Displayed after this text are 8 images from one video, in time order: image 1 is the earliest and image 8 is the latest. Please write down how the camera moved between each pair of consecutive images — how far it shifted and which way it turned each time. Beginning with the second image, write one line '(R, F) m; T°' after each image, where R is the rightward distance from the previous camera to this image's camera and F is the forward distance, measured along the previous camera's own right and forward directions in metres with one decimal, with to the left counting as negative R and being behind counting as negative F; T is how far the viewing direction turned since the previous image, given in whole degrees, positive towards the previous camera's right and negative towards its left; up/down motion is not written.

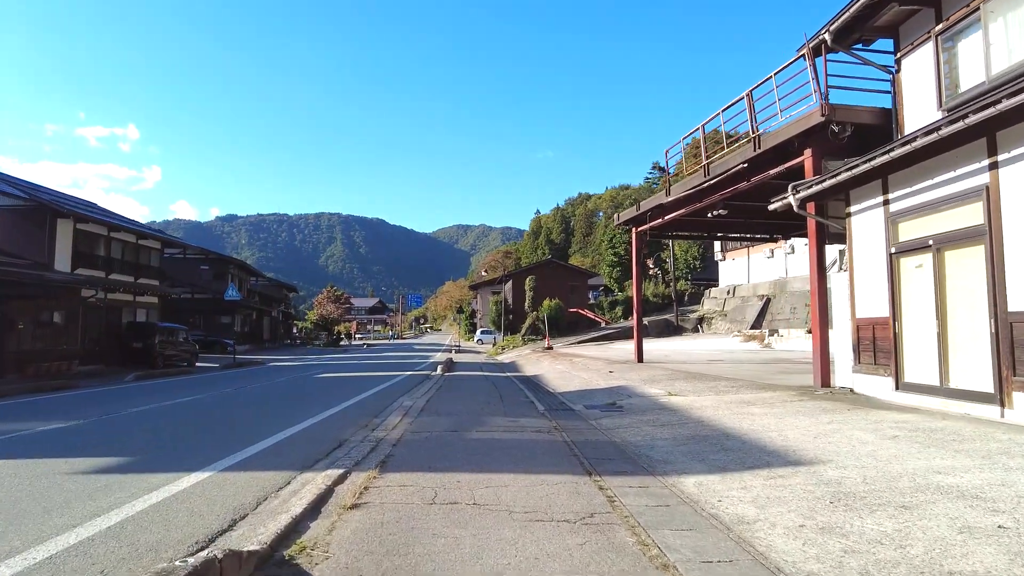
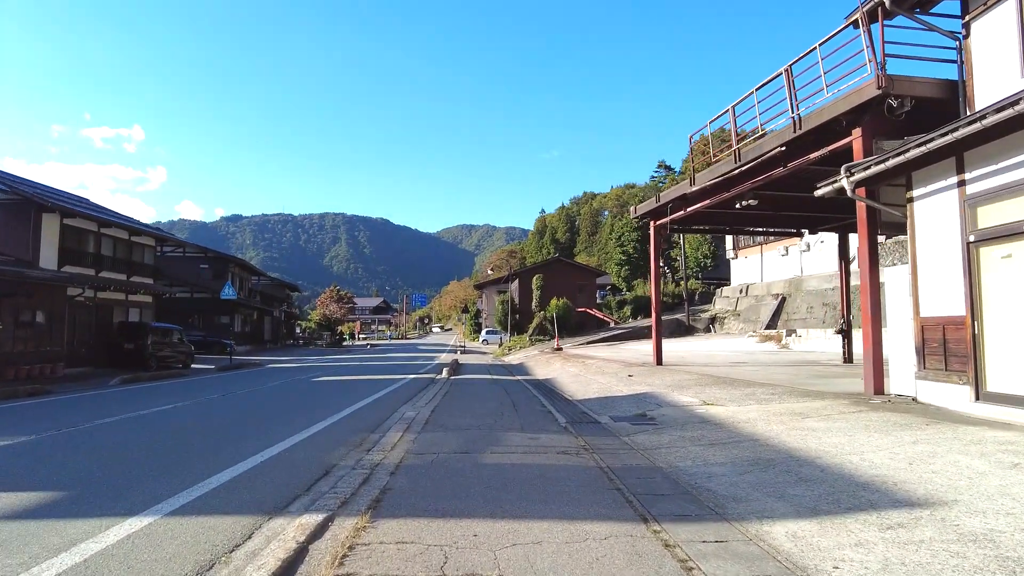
(-0.2, +1.2) m; 0°
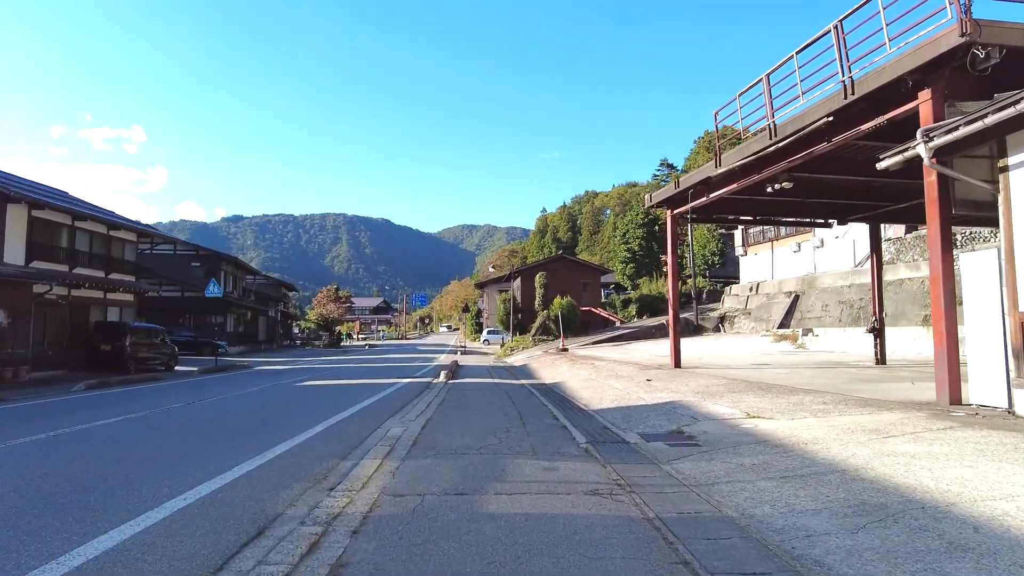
(-0.1, +1.6) m; 0°
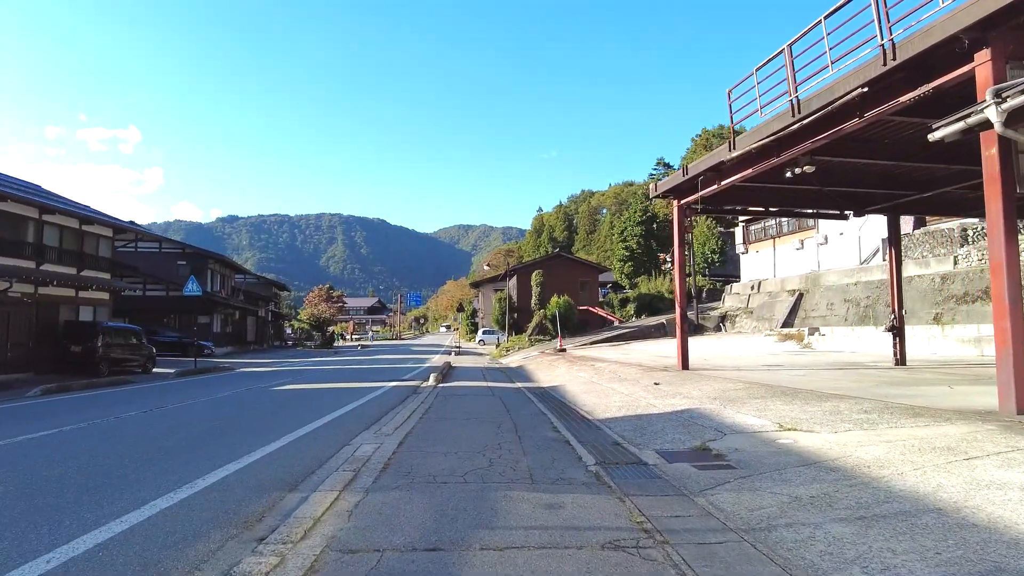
(0.0, +1.2) m; 0°
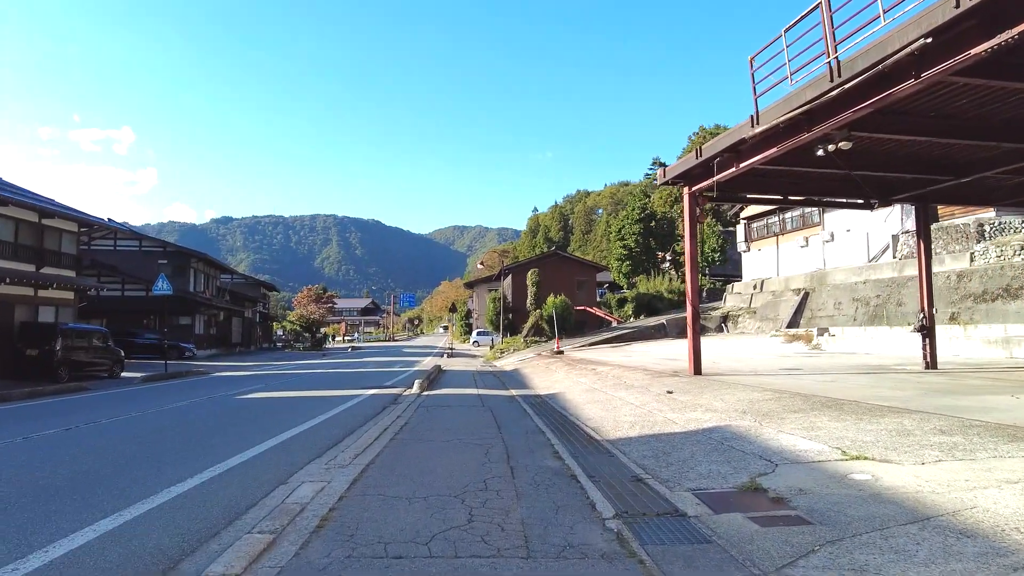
(+0.1, +1.6) m; 0°
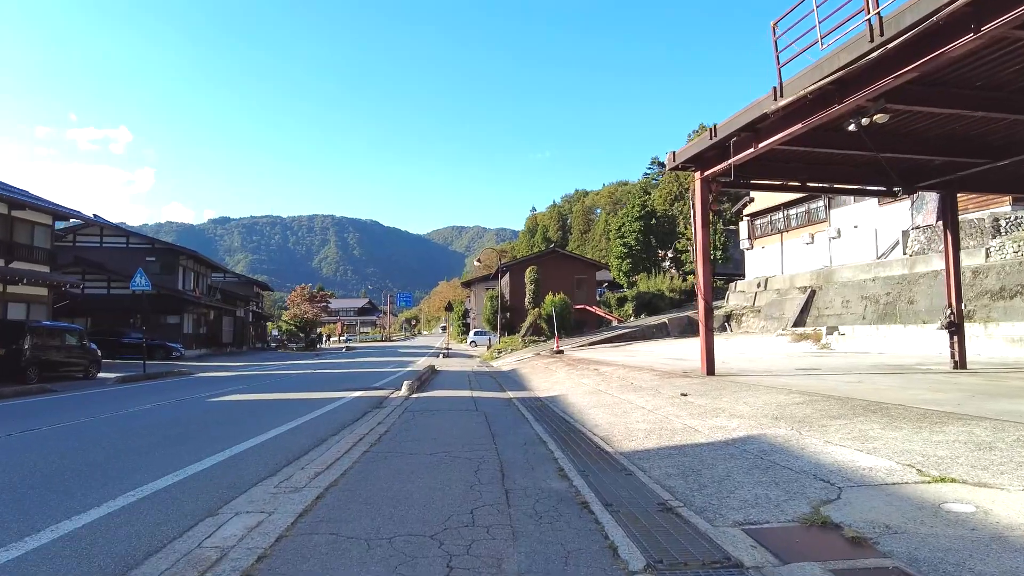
(0.0, +1.1) m; 0°
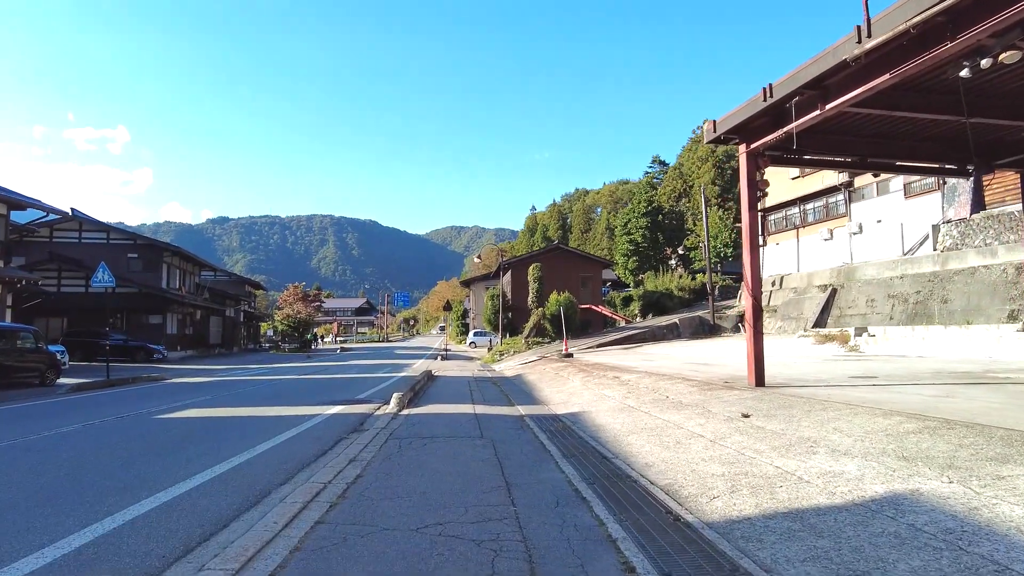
(-0.2, +2.2) m; 0°
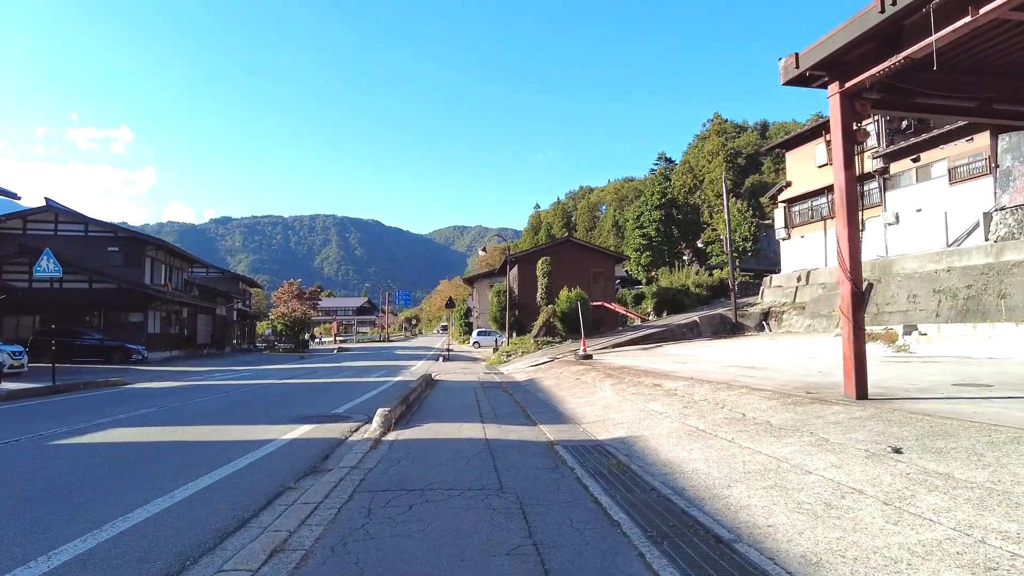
(-0.3, +2.7) m; 0°
